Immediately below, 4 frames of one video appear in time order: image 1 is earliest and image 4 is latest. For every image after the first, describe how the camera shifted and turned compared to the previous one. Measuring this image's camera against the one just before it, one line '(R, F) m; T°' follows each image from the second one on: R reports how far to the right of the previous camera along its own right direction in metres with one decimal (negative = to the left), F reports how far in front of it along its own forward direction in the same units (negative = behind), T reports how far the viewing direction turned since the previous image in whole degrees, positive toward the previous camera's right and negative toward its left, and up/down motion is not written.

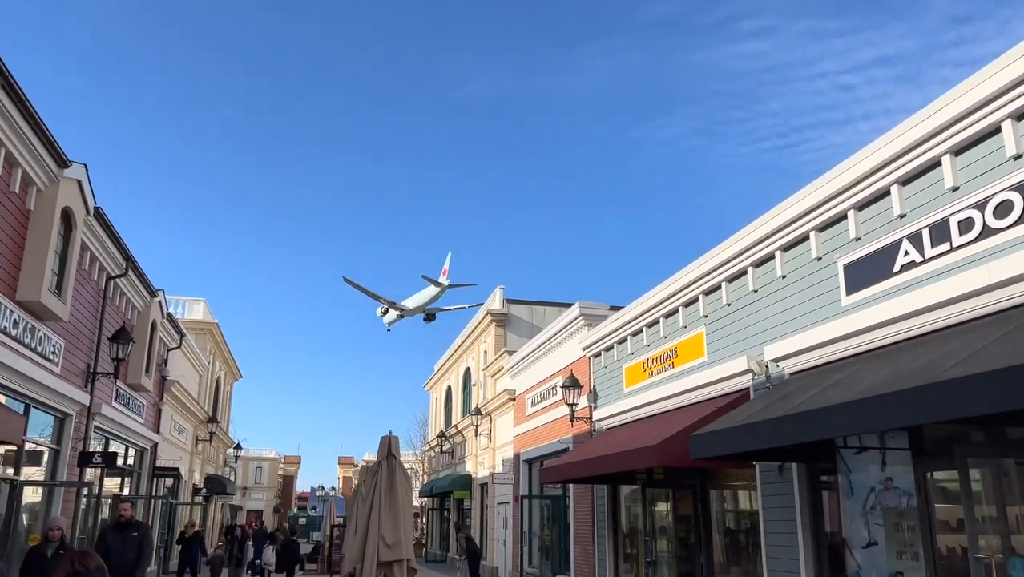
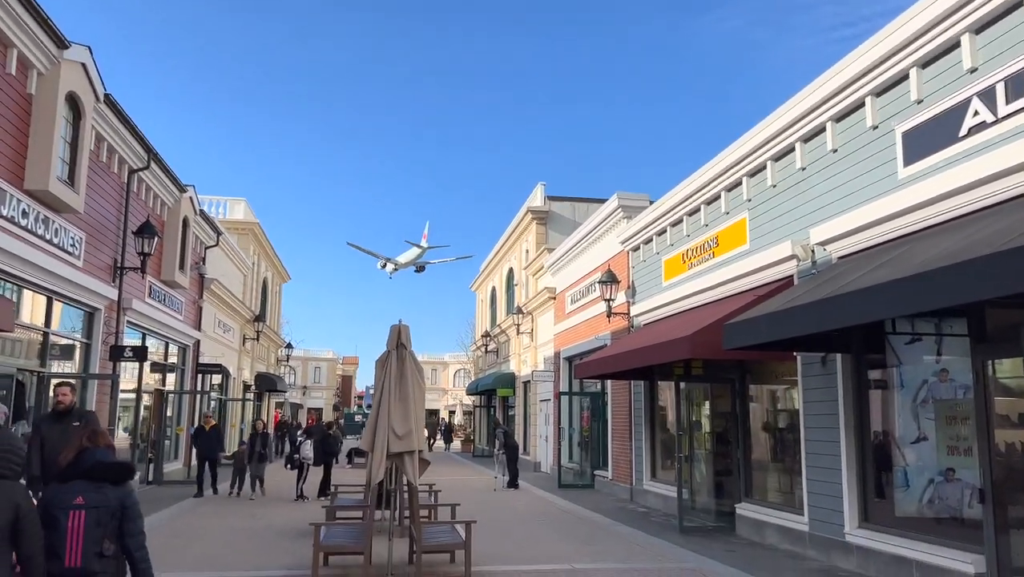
(+0.4, +0.7) m; -4°
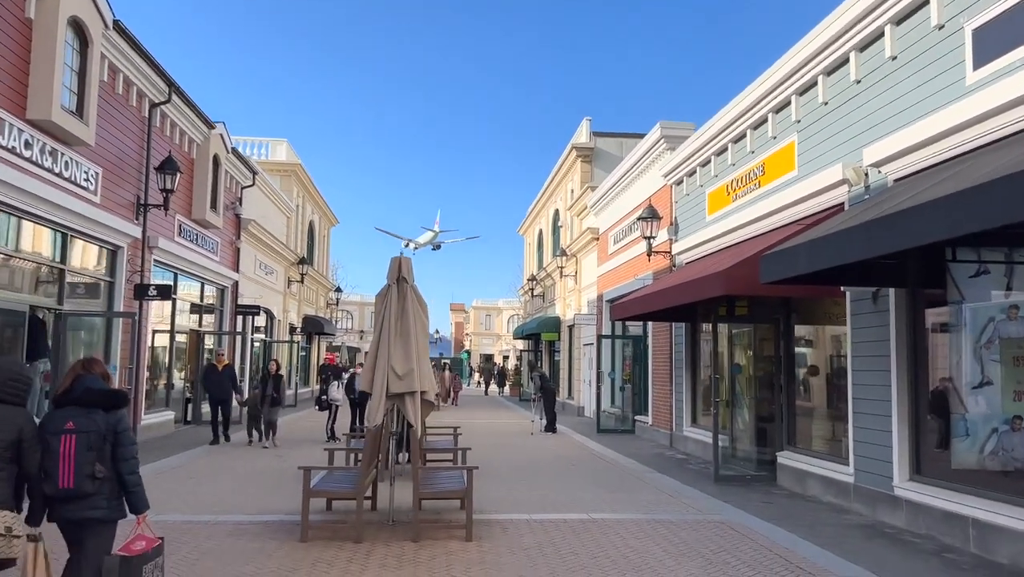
(+0.4, +0.7) m; -4°
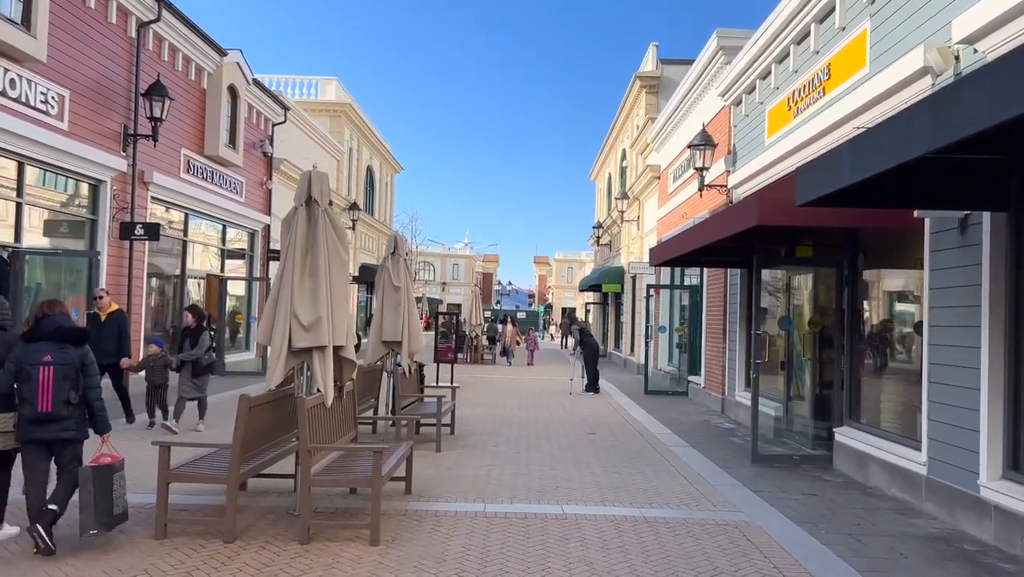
(+1.1, +1.8) m; -7°
